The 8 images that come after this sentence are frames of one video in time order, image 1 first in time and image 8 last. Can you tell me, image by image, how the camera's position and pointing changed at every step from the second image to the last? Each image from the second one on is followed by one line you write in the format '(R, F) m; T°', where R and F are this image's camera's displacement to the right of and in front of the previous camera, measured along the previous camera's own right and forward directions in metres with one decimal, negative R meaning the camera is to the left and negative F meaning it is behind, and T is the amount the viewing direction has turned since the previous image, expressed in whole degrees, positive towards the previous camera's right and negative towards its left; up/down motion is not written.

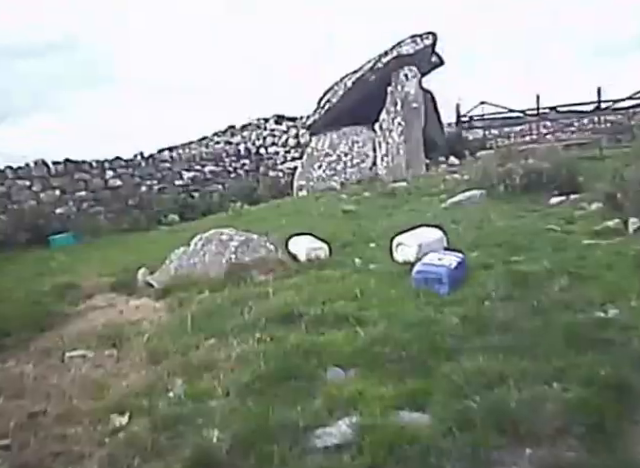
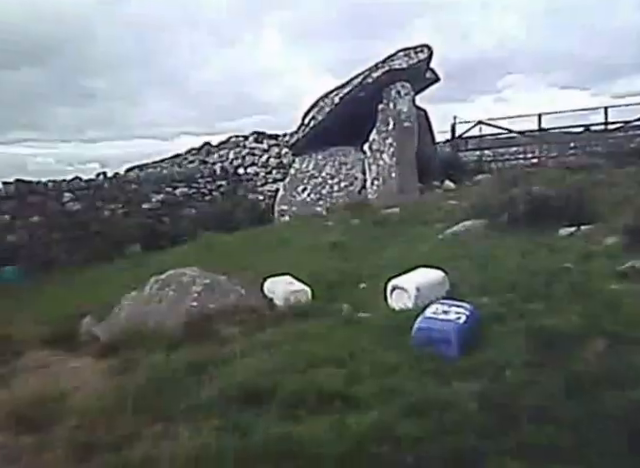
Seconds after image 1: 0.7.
(0.0, +0.8) m; +1°
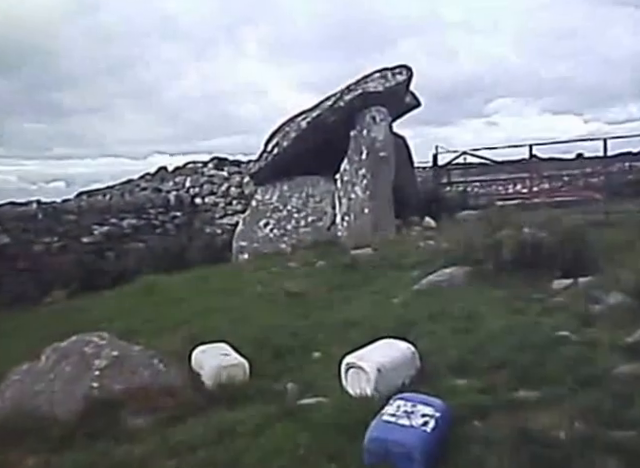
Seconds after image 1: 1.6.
(+0.3, +0.8) m; +1°
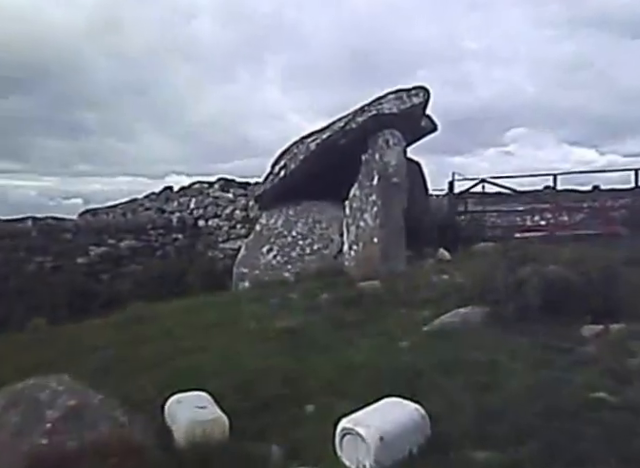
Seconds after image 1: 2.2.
(+0.1, +0.5) m; -1°
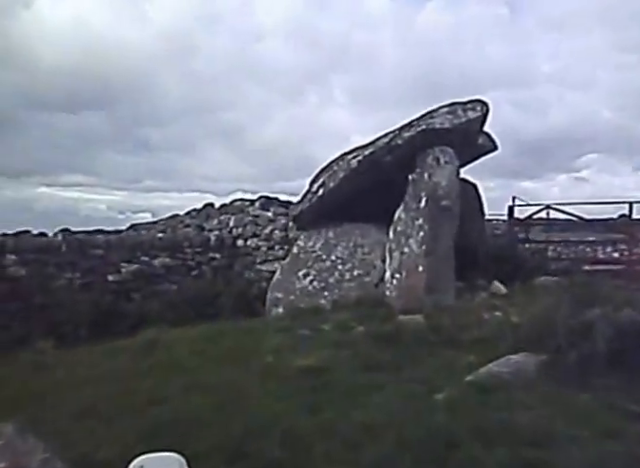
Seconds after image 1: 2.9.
(+0.2, +0.6) m; -6°
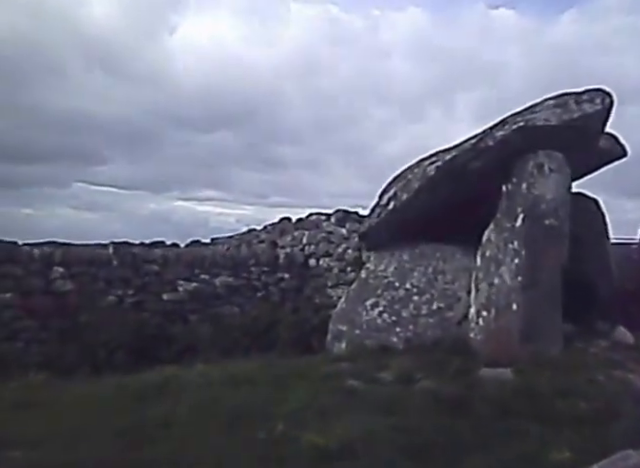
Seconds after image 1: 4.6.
(+0.4, +1.1) m; -12°
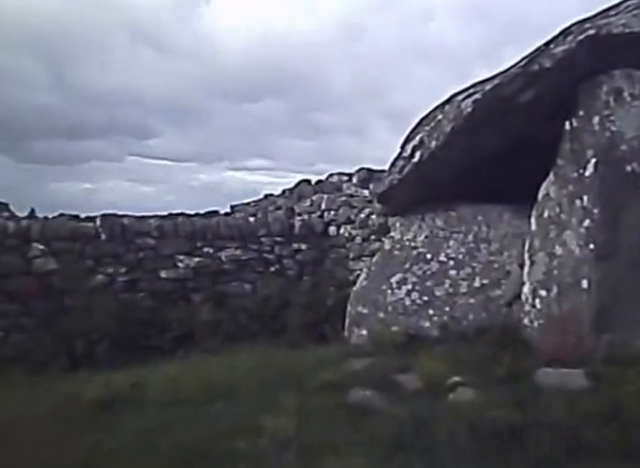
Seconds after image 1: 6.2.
(+0.3, +1.0) m; -5°
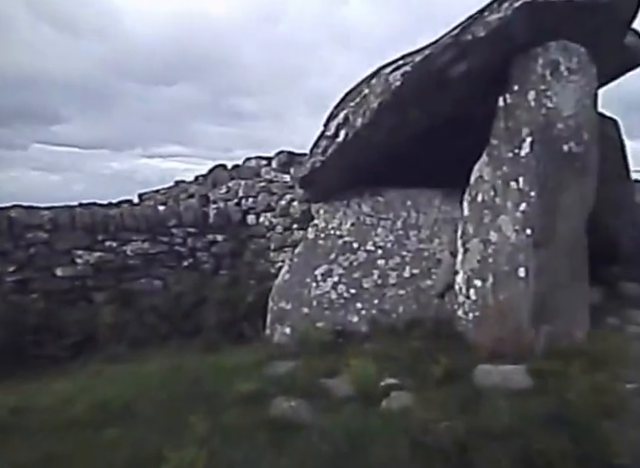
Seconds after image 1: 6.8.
(0.0, +0.4) m; +8°
